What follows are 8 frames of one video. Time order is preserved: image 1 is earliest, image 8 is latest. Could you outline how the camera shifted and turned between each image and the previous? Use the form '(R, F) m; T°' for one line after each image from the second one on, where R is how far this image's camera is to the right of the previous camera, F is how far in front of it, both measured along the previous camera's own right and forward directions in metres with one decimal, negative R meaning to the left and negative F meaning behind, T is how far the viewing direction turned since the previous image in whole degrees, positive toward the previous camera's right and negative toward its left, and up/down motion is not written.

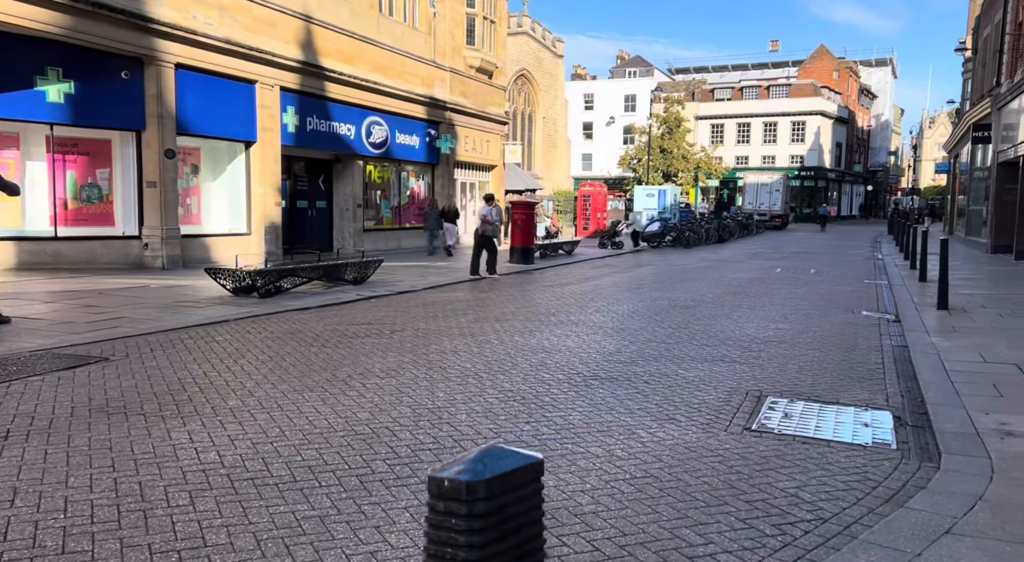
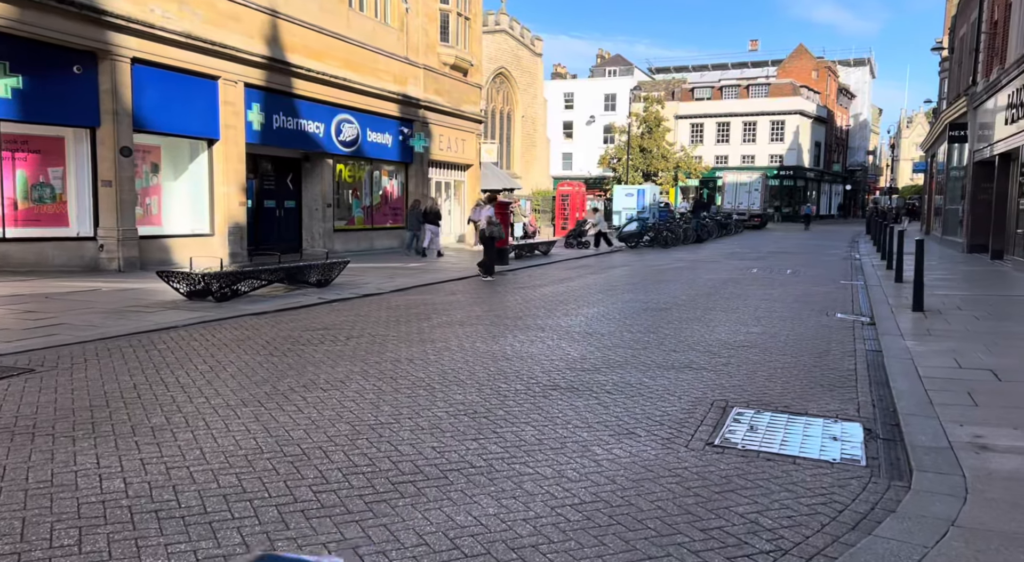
(+0.2, +0.3) m; +1°
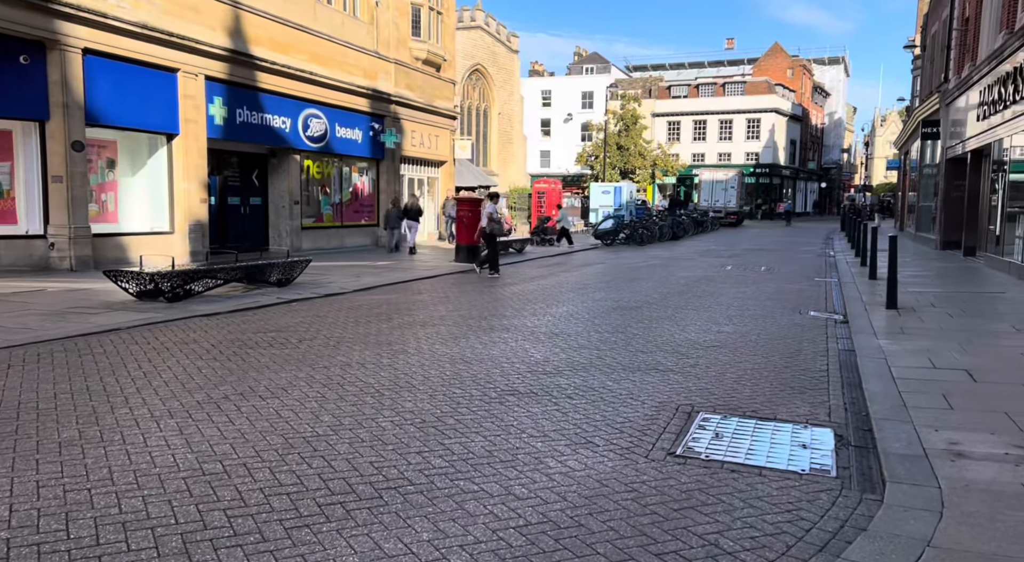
(+0.2, +0.3) m; +2°
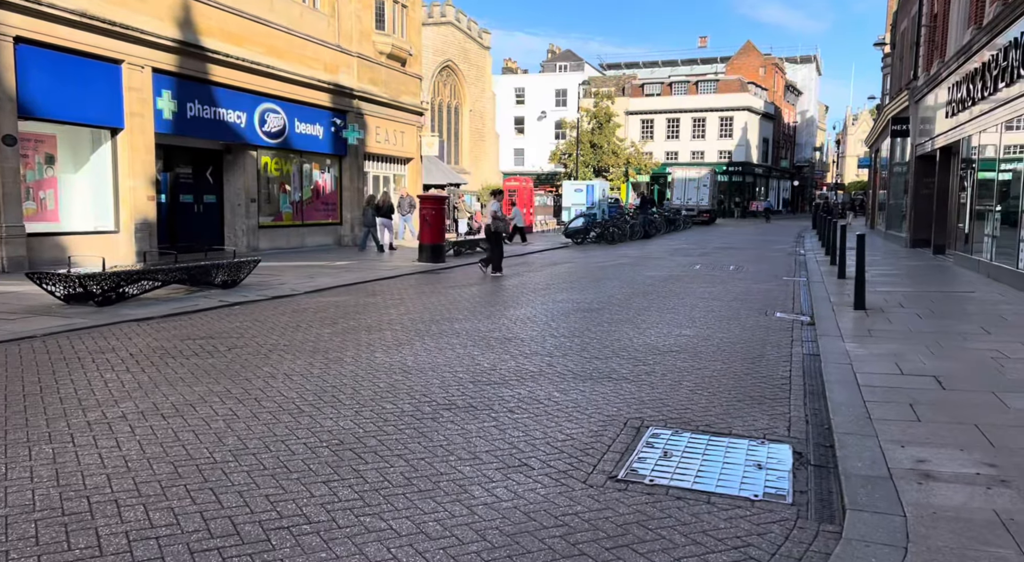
(+0.3, +0.4) m; +2°
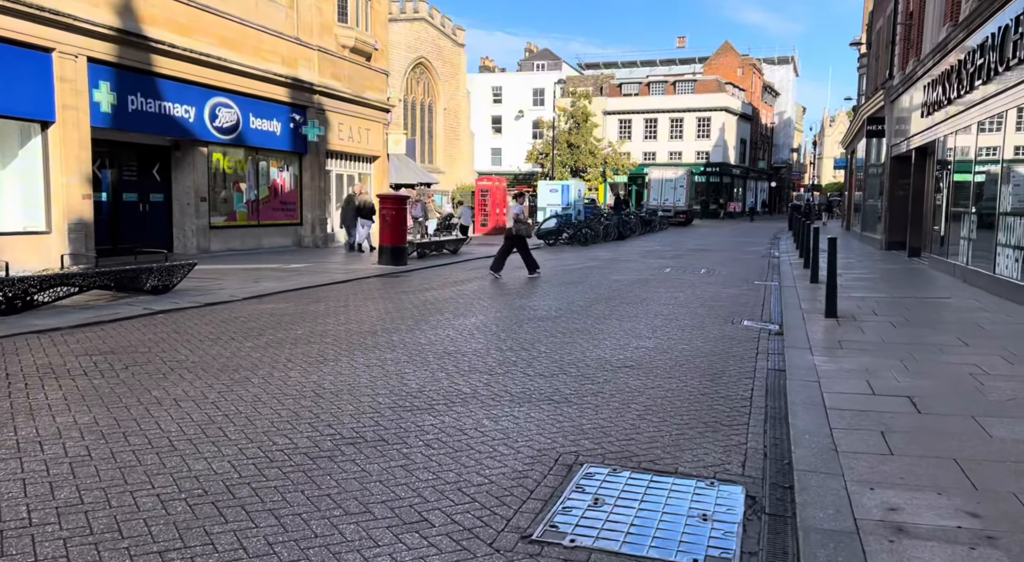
(+0.4, +0.7) m; +1°
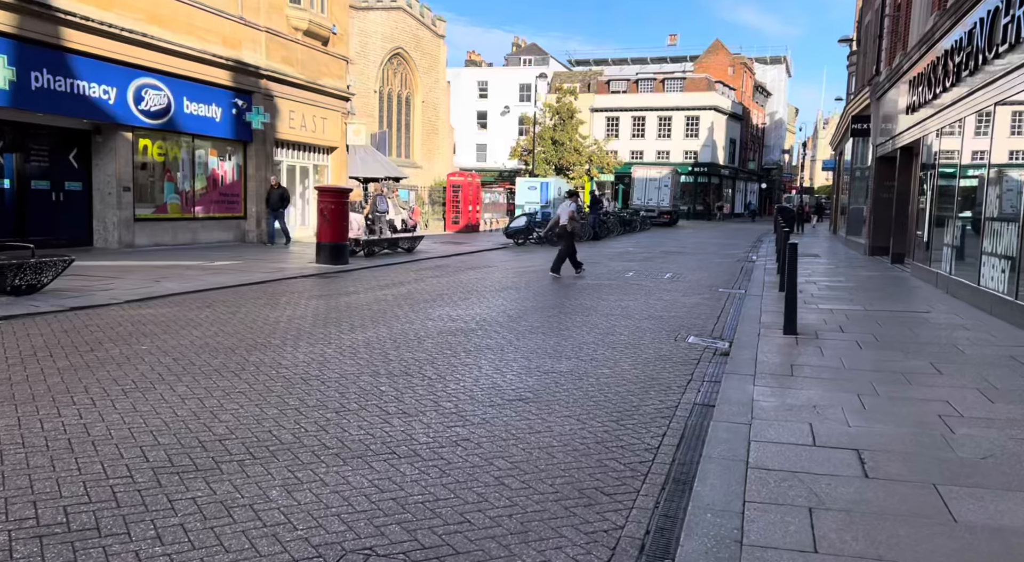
(+0.9, +1.3) m; +1°
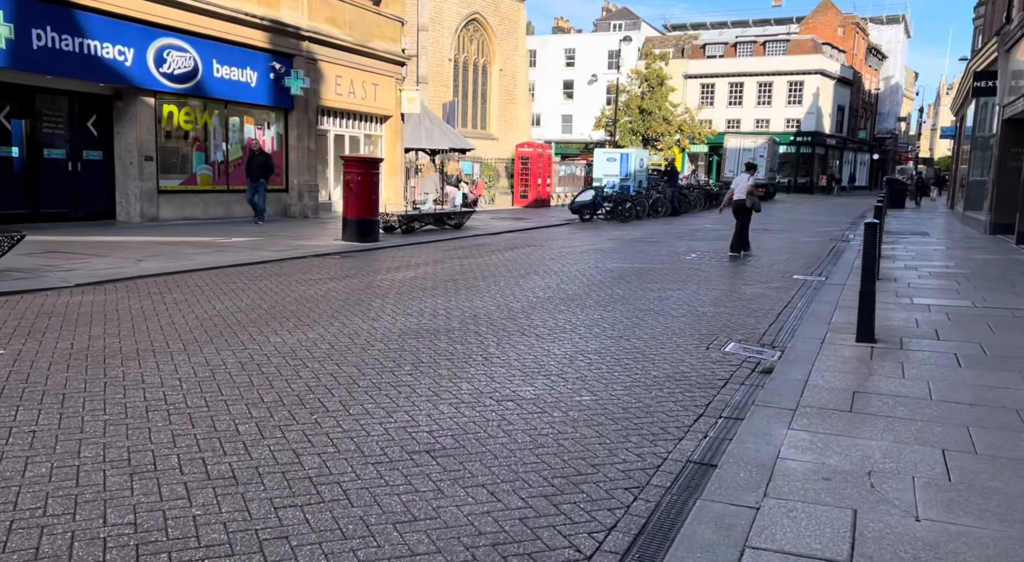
(+1.0, +1.8) m; -7°
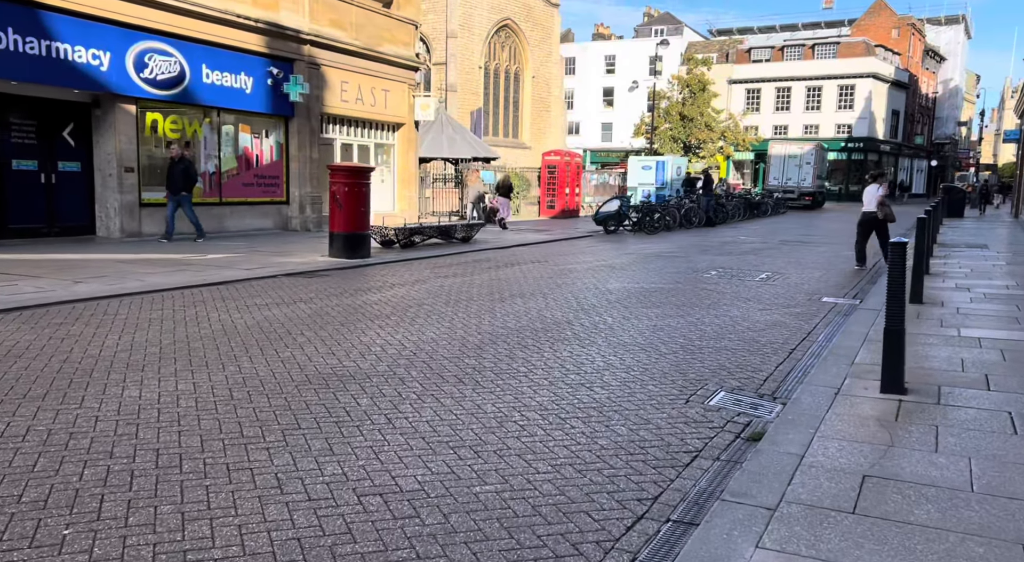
(+0.8, +1.3) m; -4°
